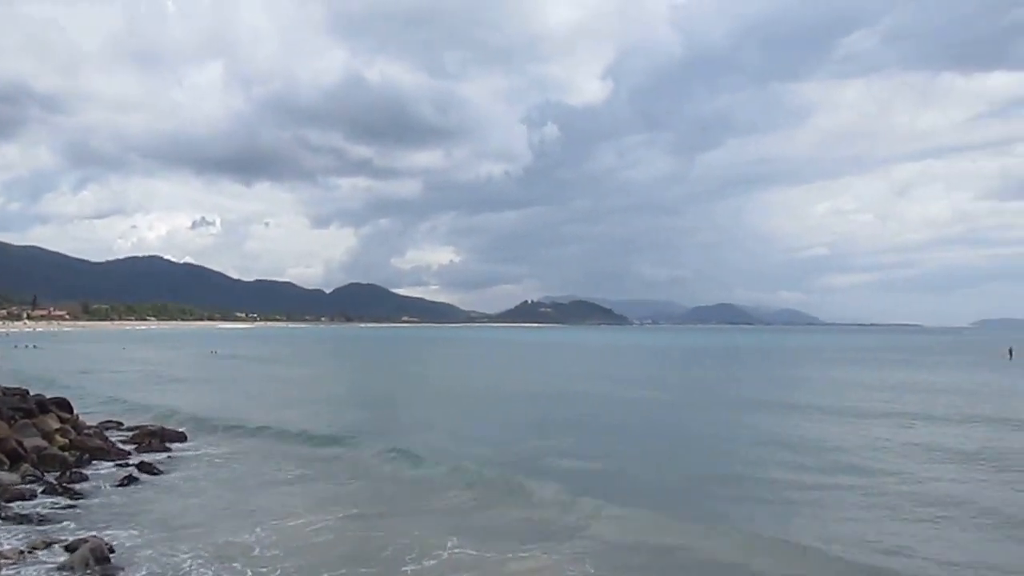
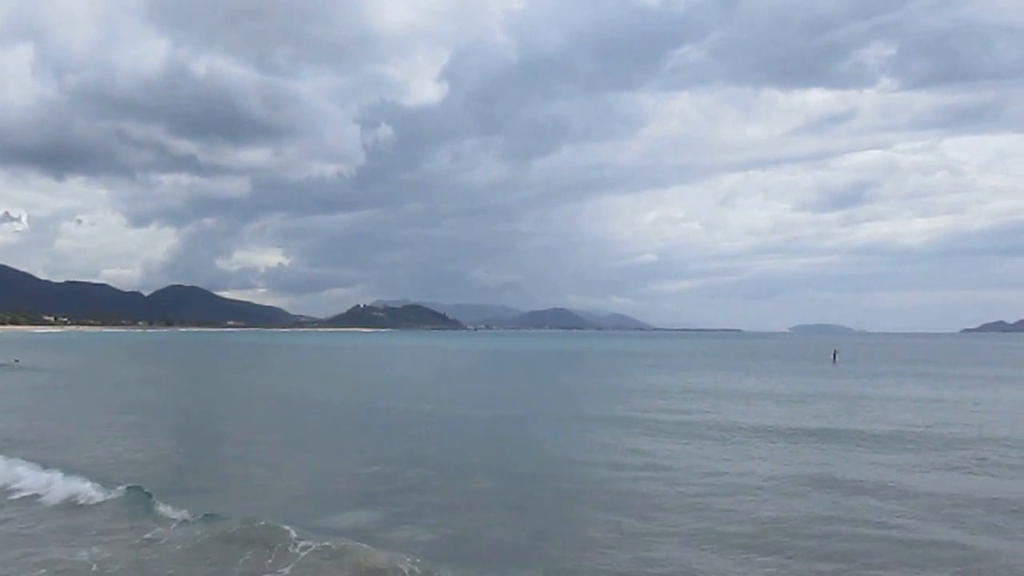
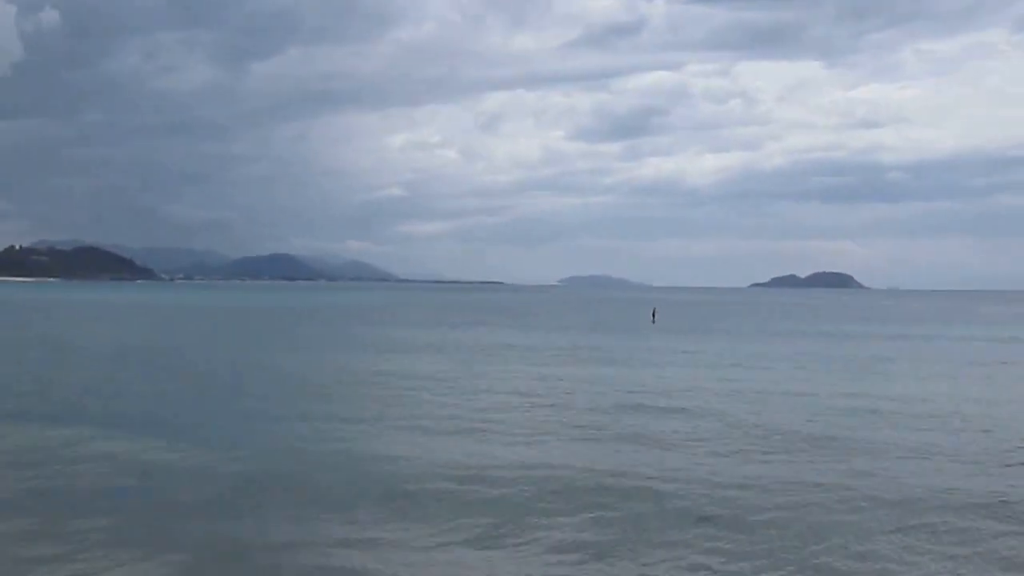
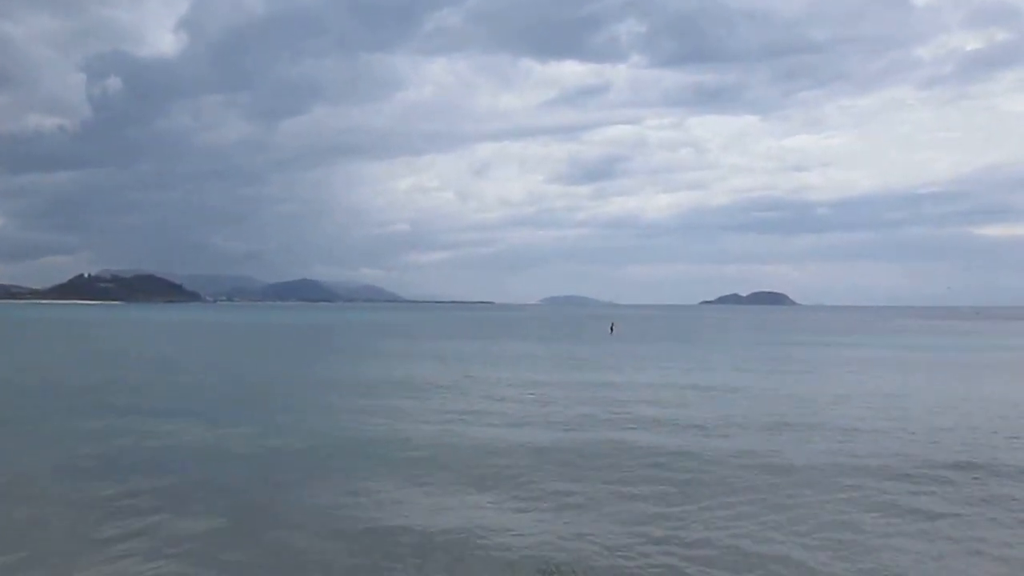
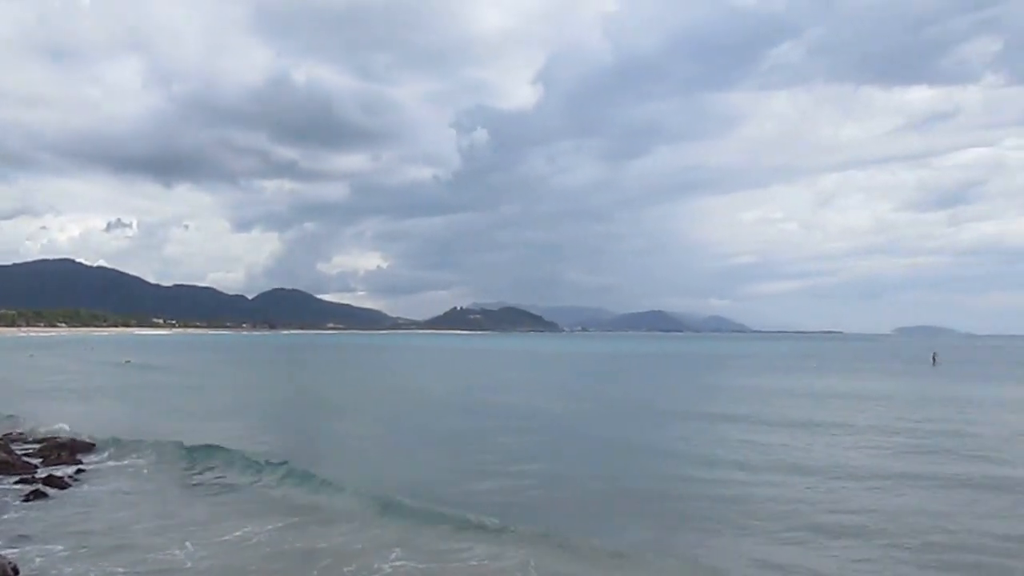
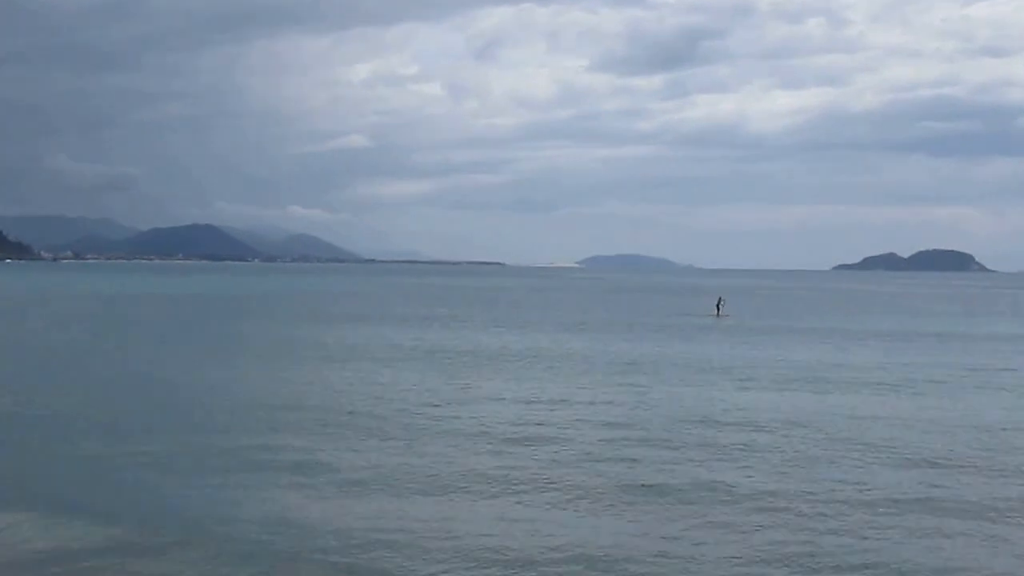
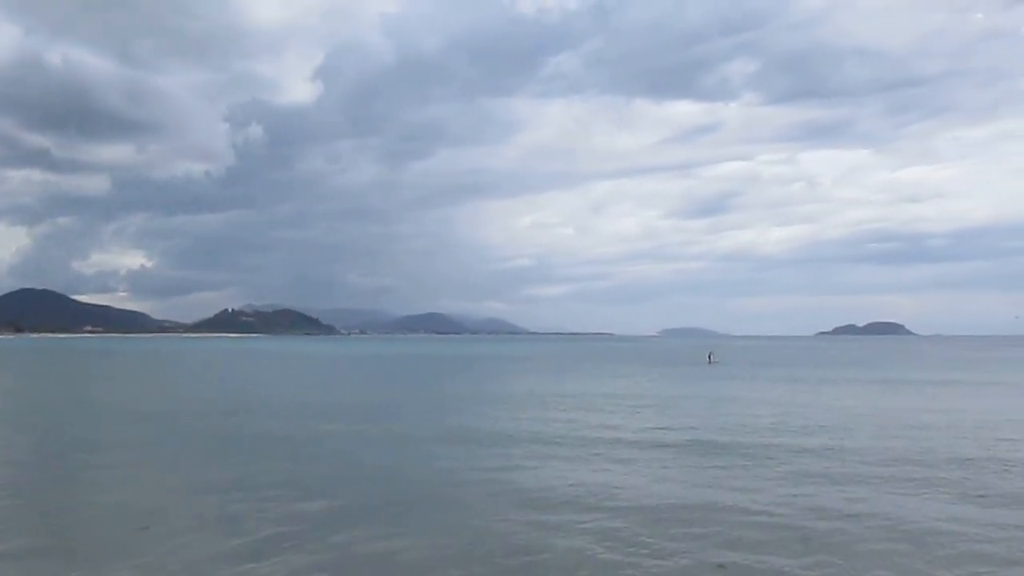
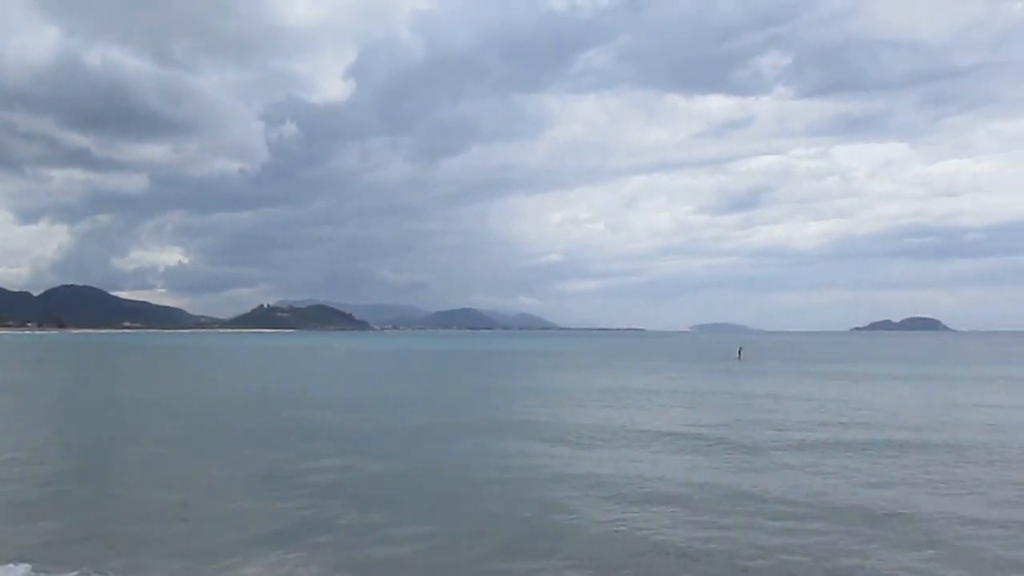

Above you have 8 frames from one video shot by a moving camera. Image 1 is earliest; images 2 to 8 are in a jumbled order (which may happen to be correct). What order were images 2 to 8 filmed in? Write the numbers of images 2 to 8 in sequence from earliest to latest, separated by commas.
5, 2, 8, 7, 4, 3, 6
